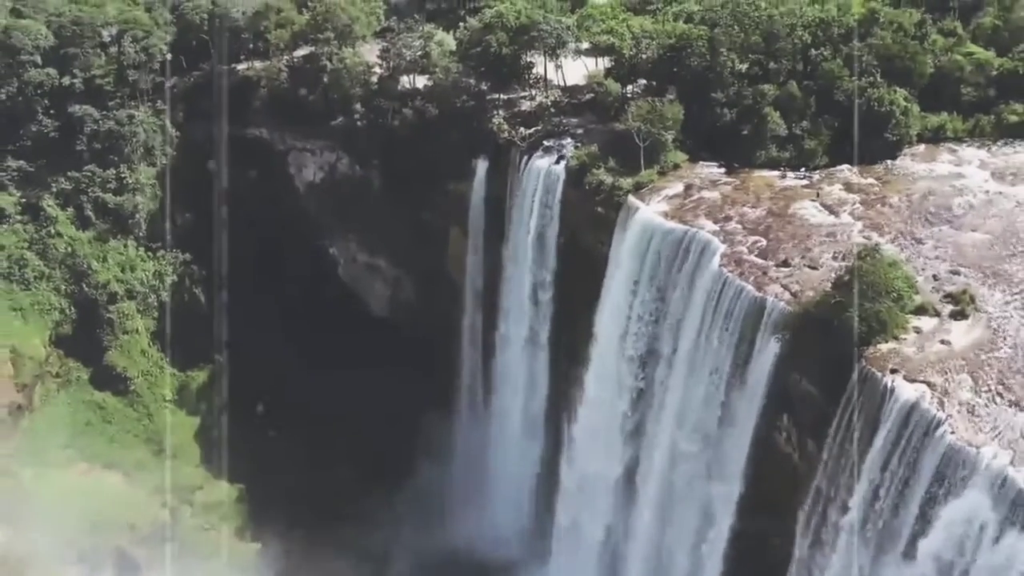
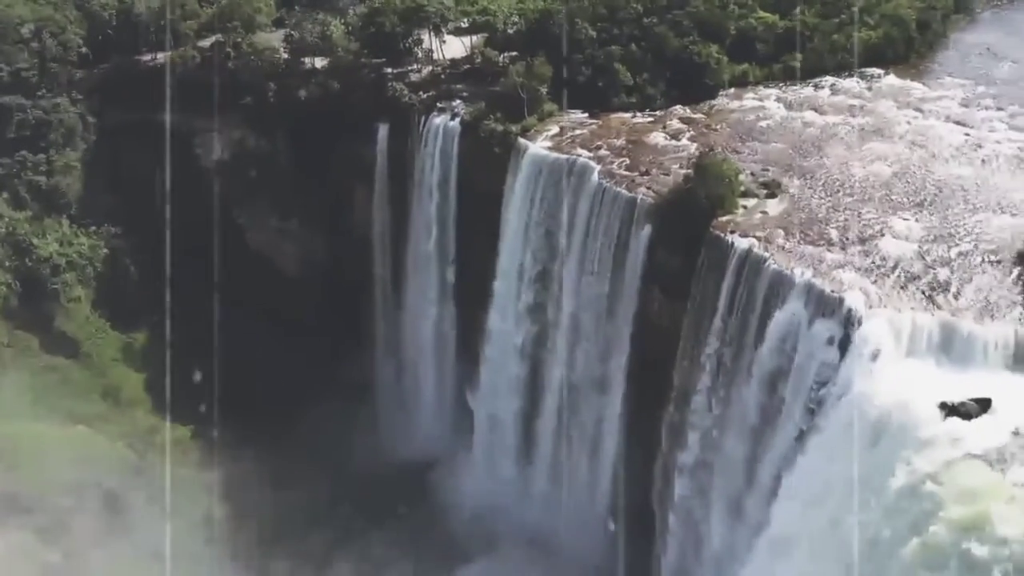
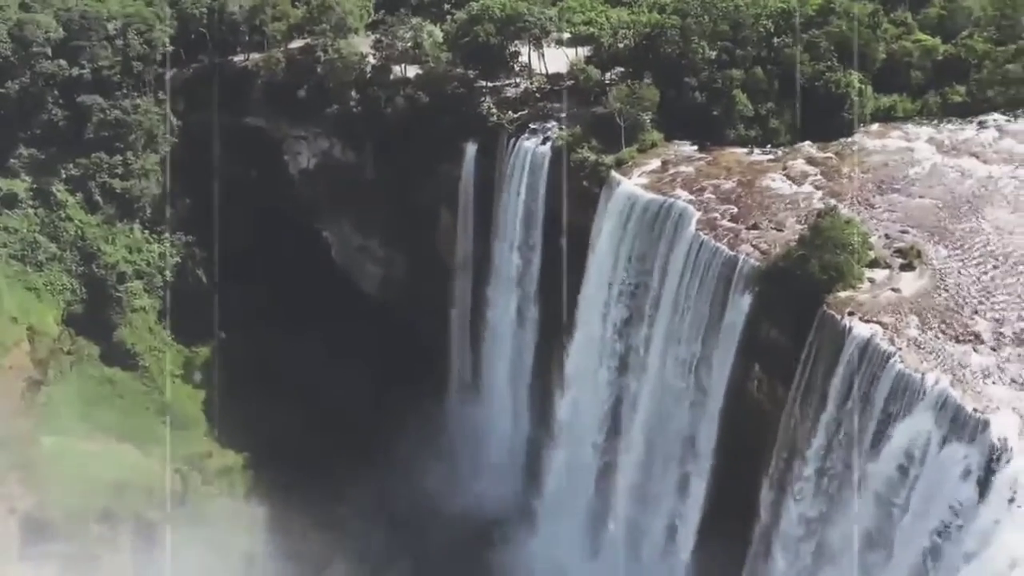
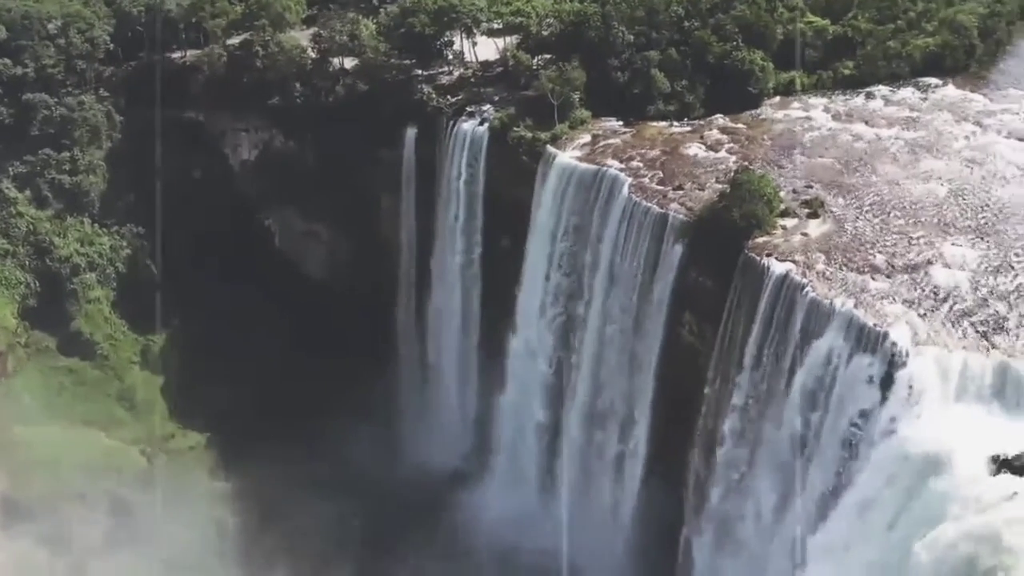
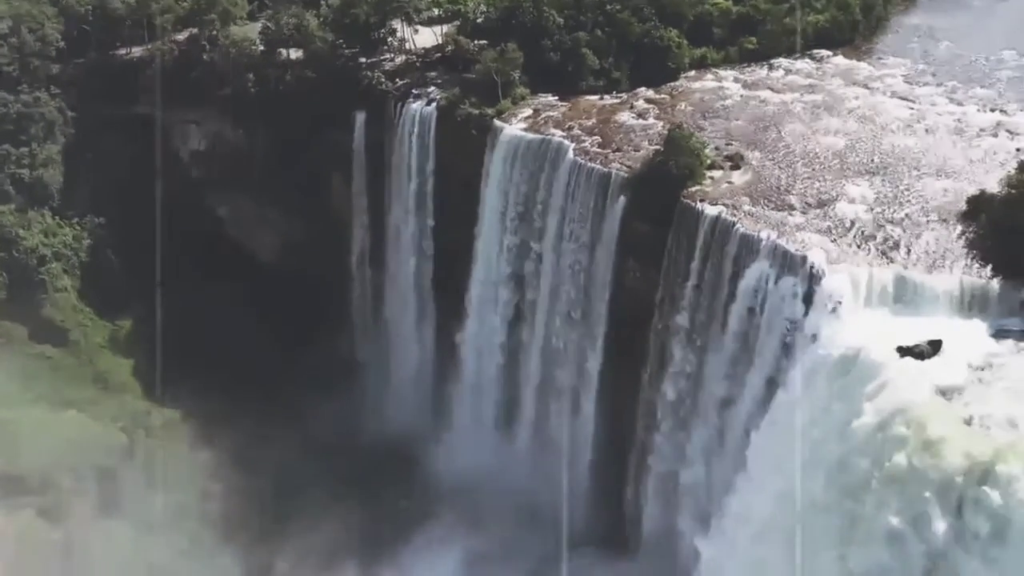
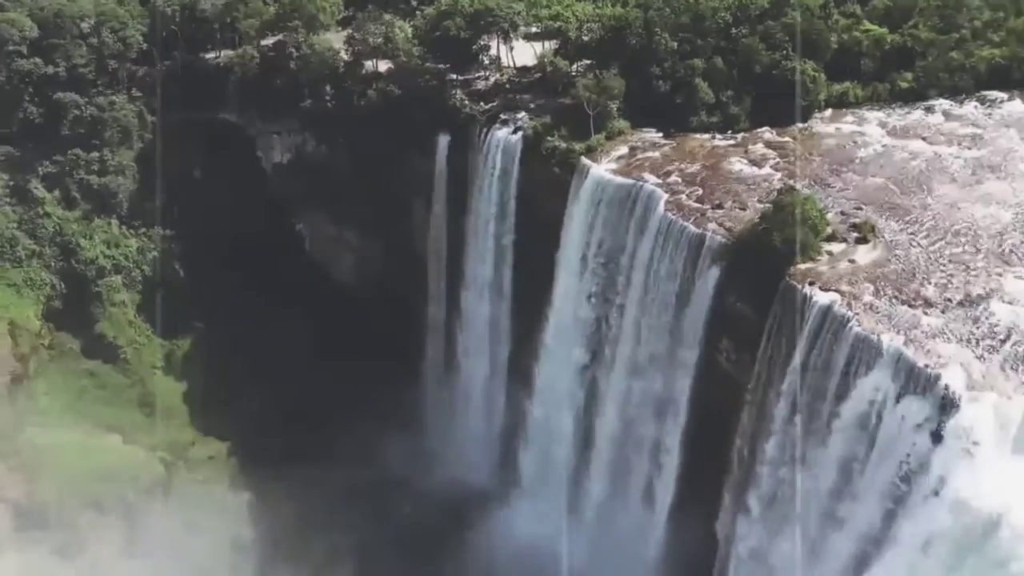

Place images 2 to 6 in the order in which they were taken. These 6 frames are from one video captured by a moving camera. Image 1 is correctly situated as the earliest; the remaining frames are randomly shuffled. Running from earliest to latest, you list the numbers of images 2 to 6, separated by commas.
3, 6, 4, 2, 5
